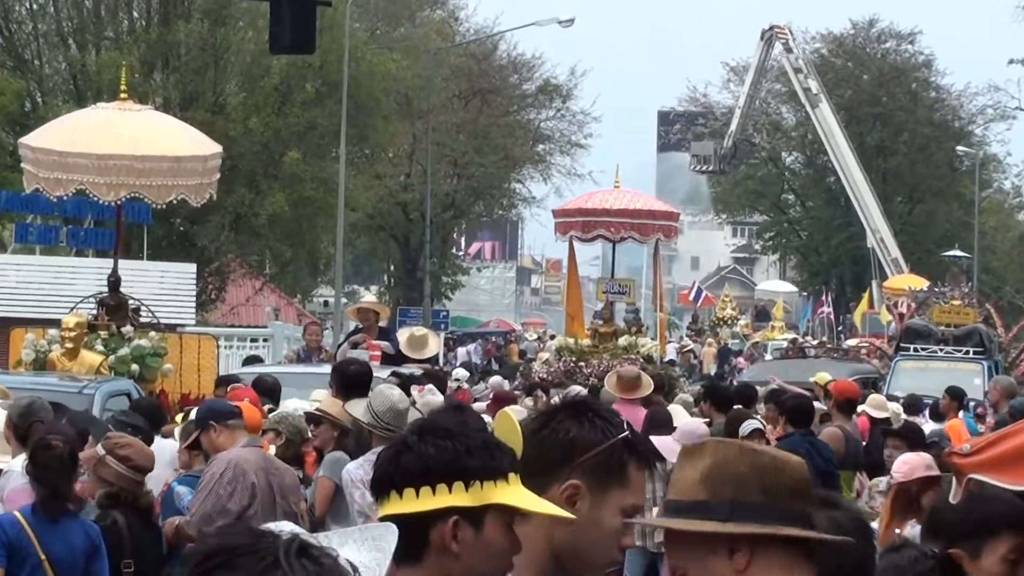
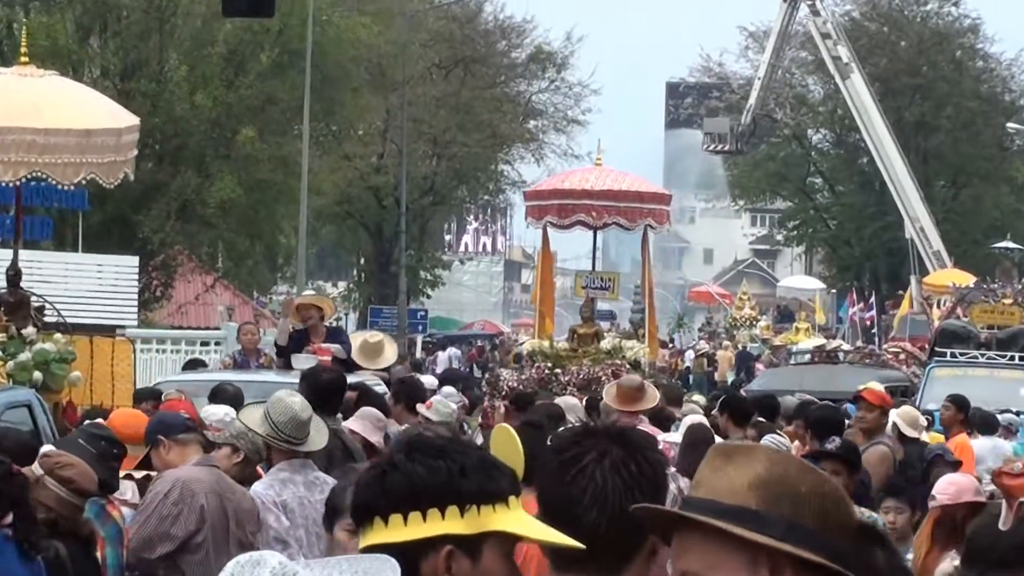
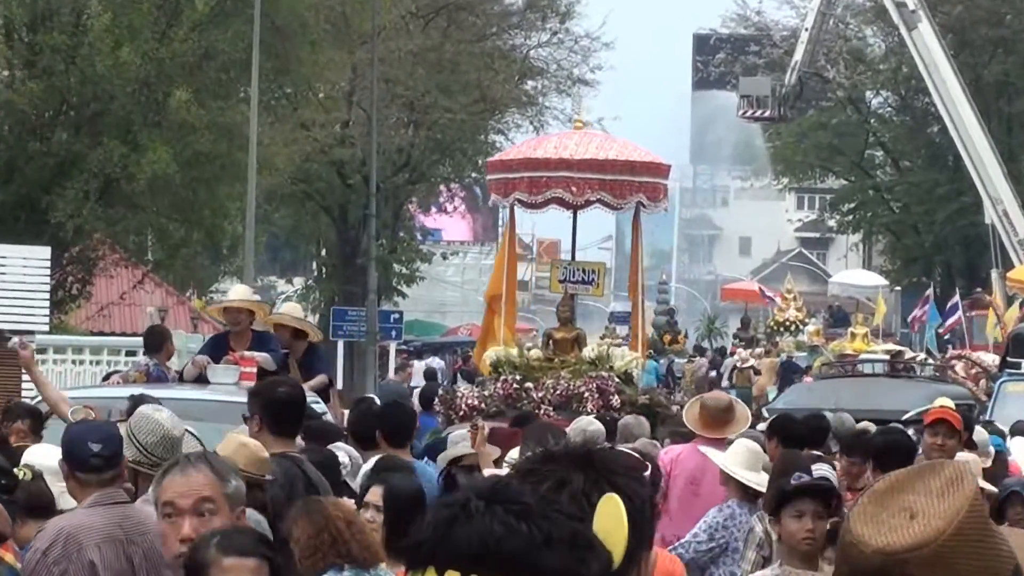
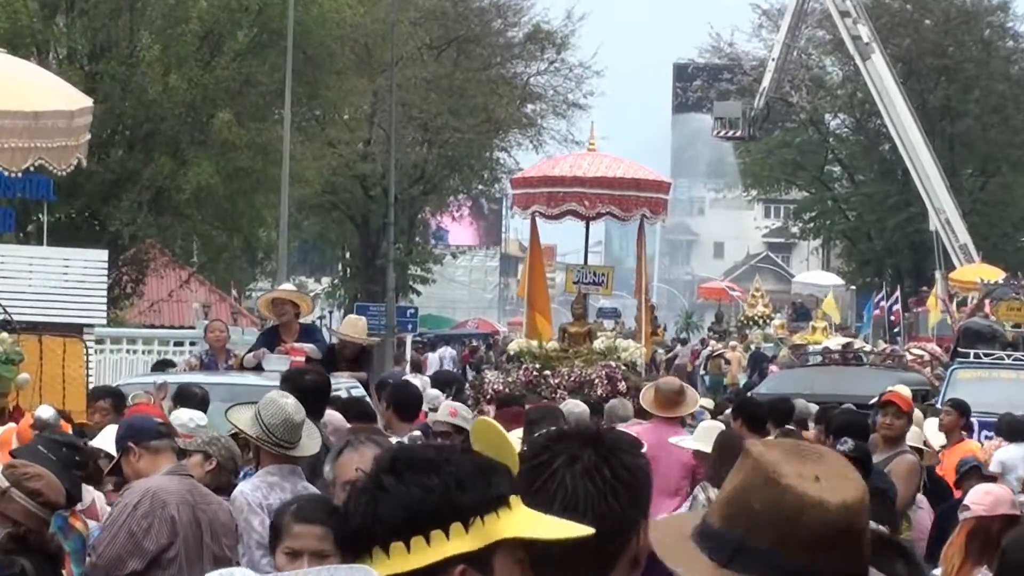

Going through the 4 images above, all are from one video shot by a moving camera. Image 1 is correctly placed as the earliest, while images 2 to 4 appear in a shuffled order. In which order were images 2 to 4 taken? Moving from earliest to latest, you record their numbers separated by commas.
2, 4, 3
